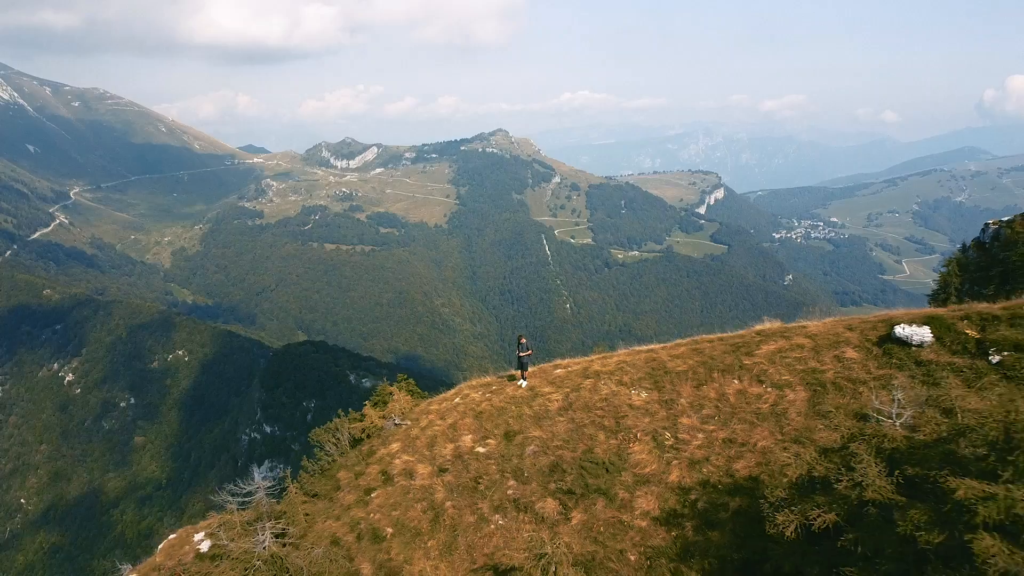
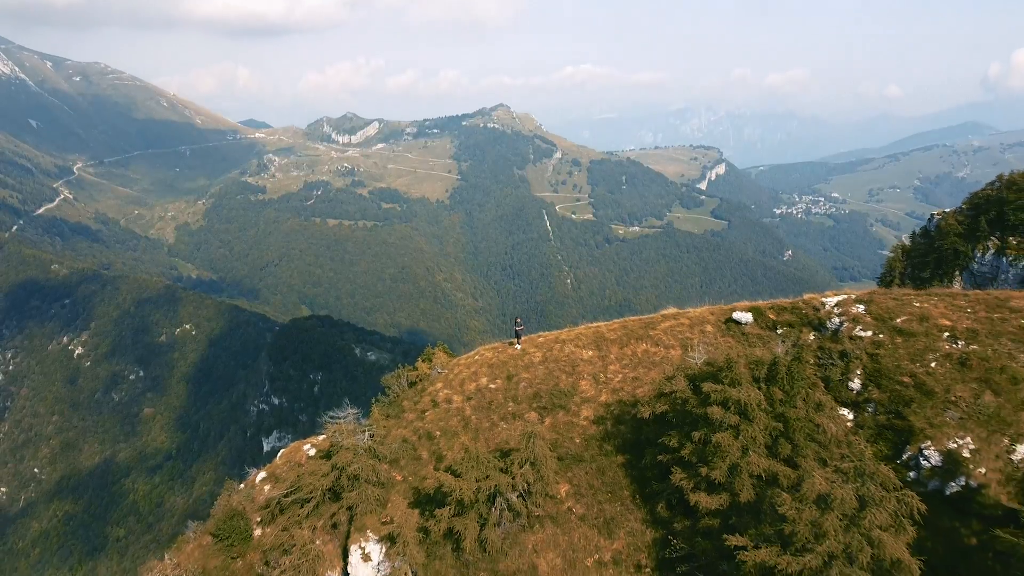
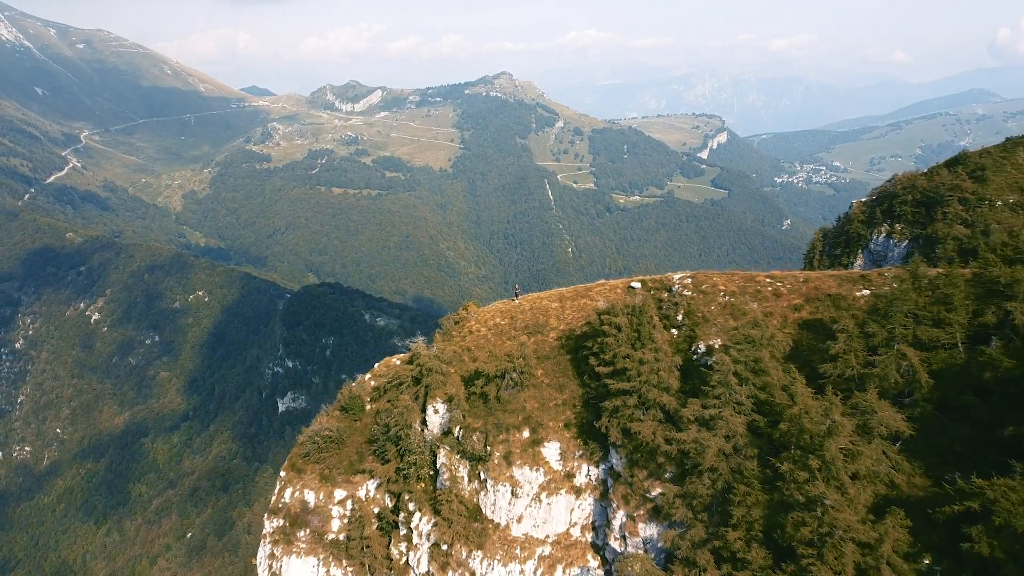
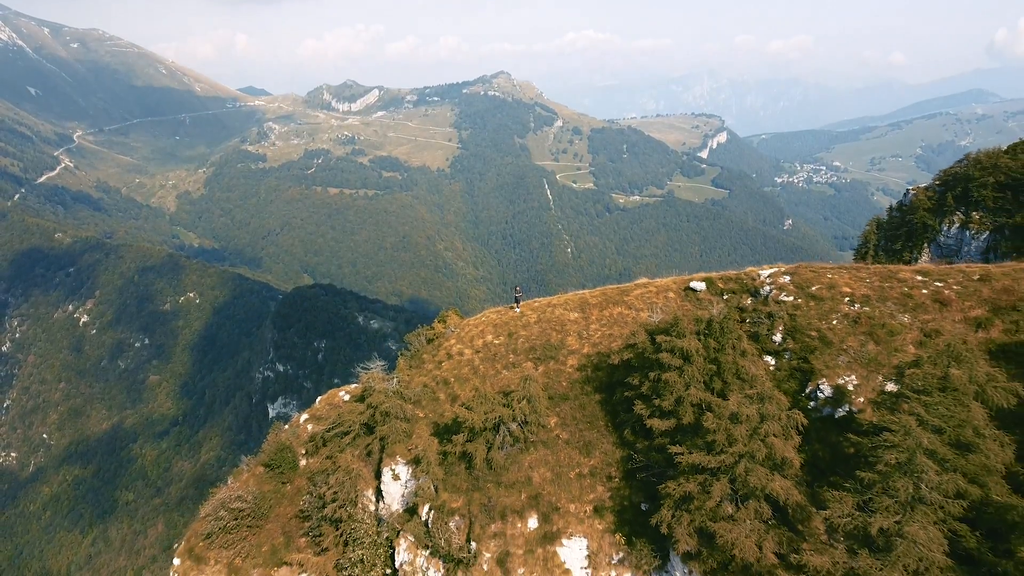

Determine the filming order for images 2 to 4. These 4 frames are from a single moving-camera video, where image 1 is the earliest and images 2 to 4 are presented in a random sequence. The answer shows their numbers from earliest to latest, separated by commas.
2, 4, 3
